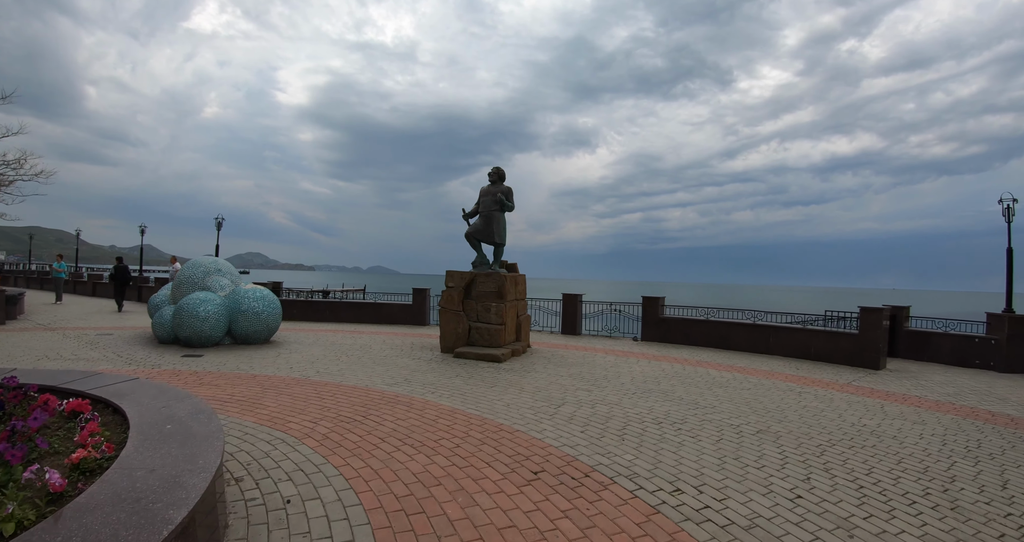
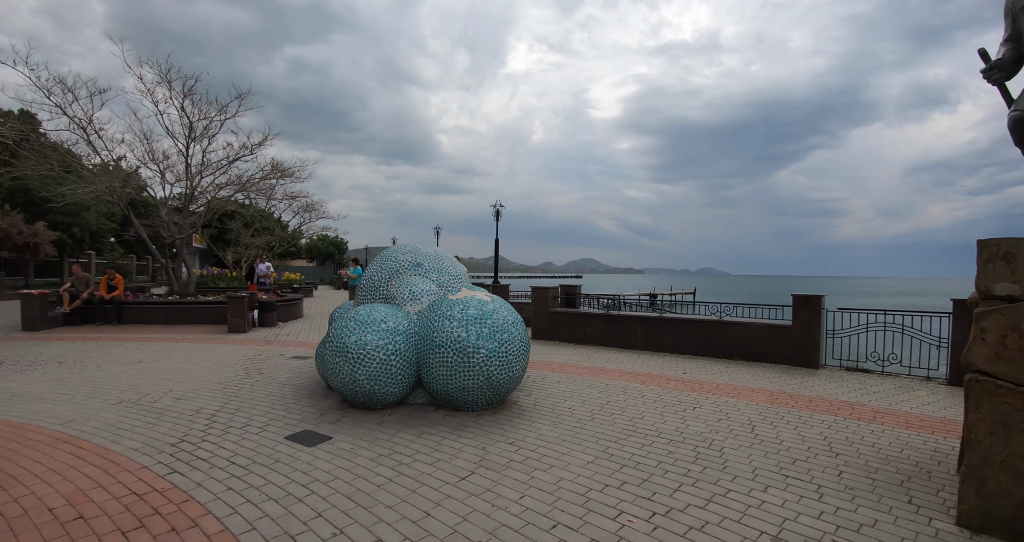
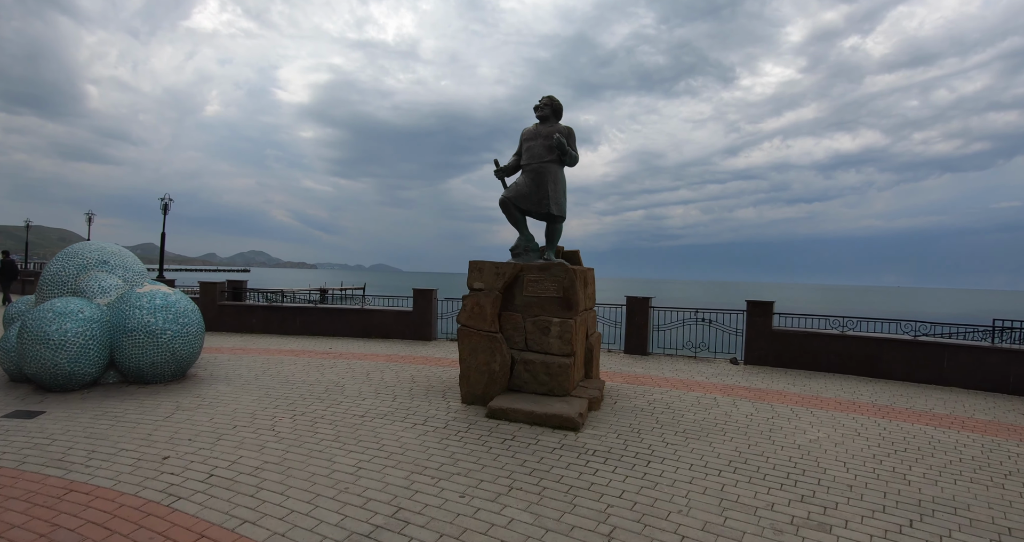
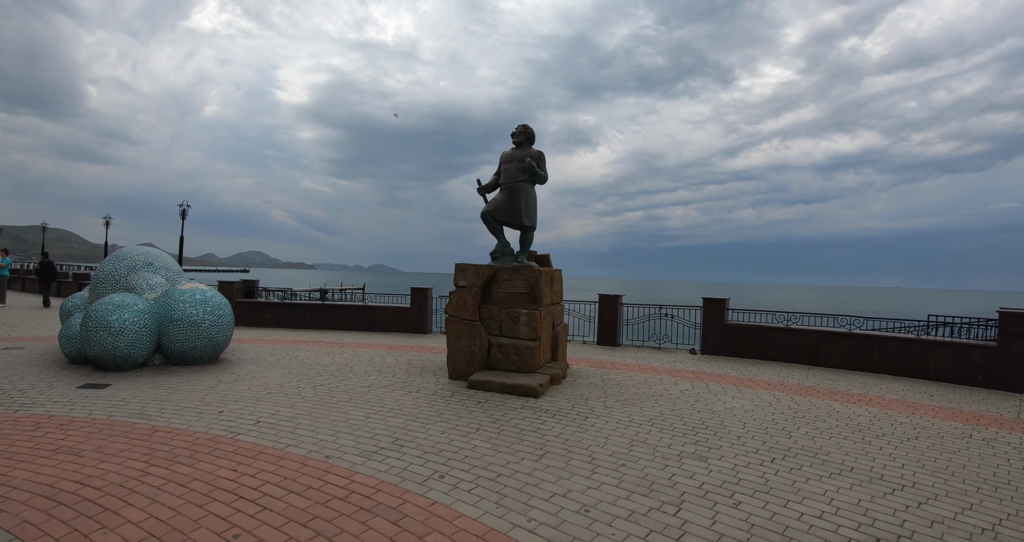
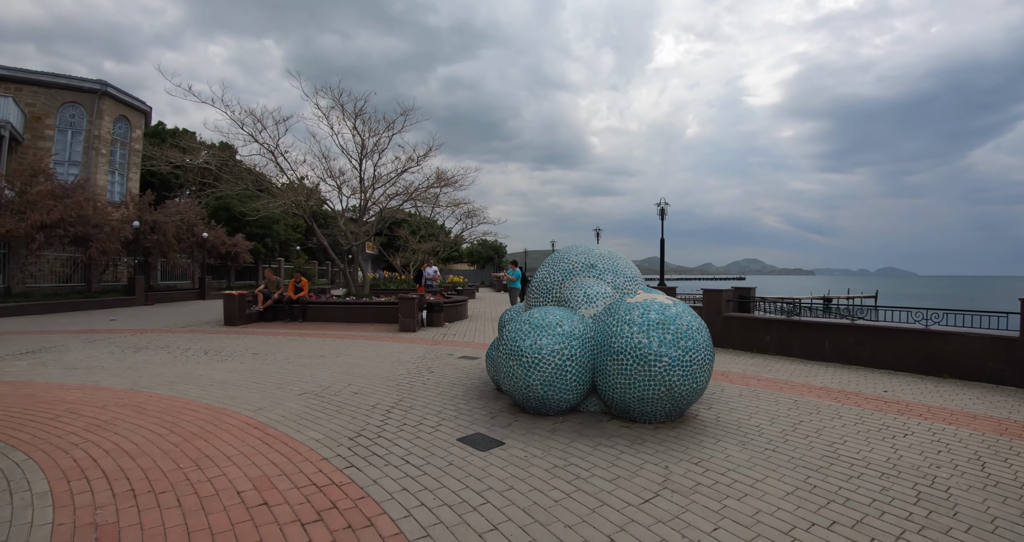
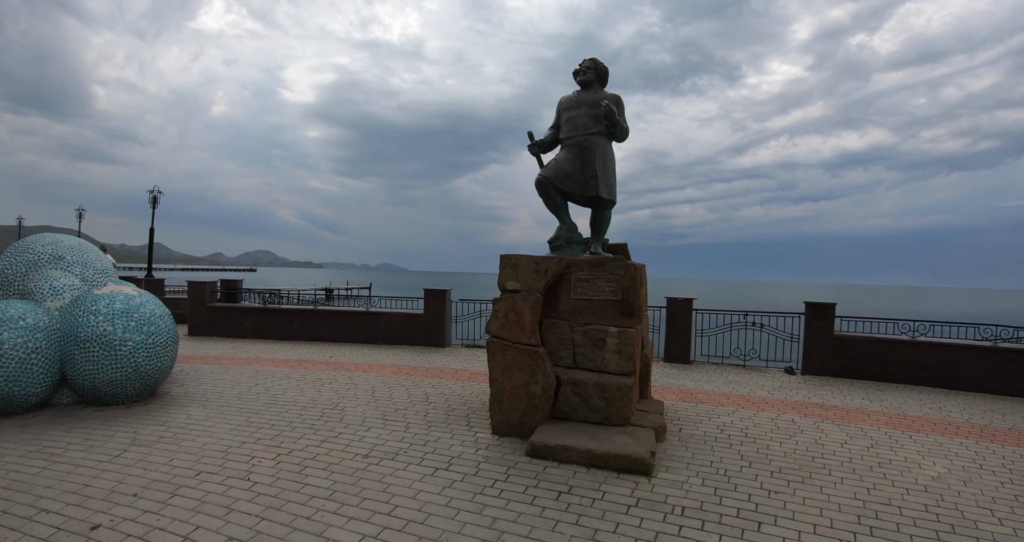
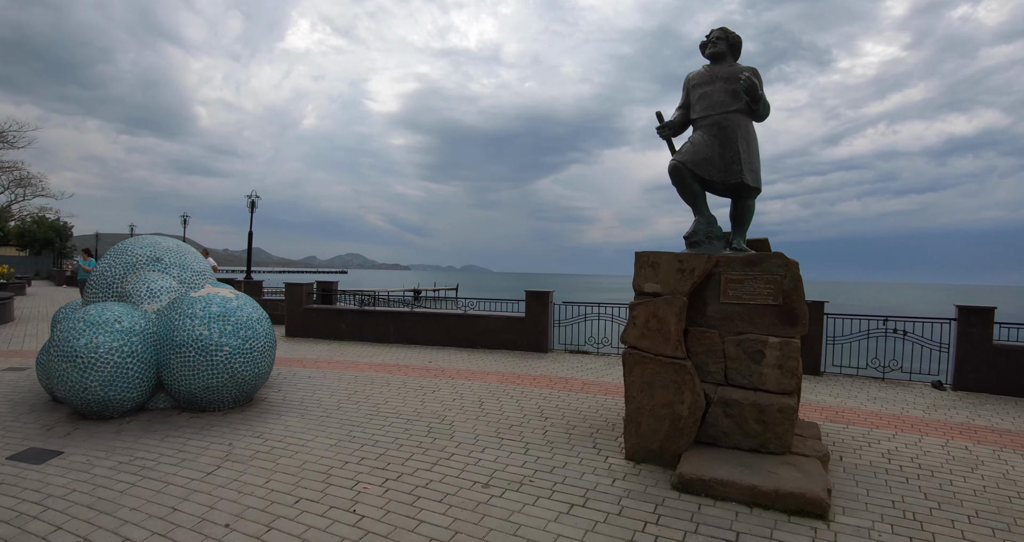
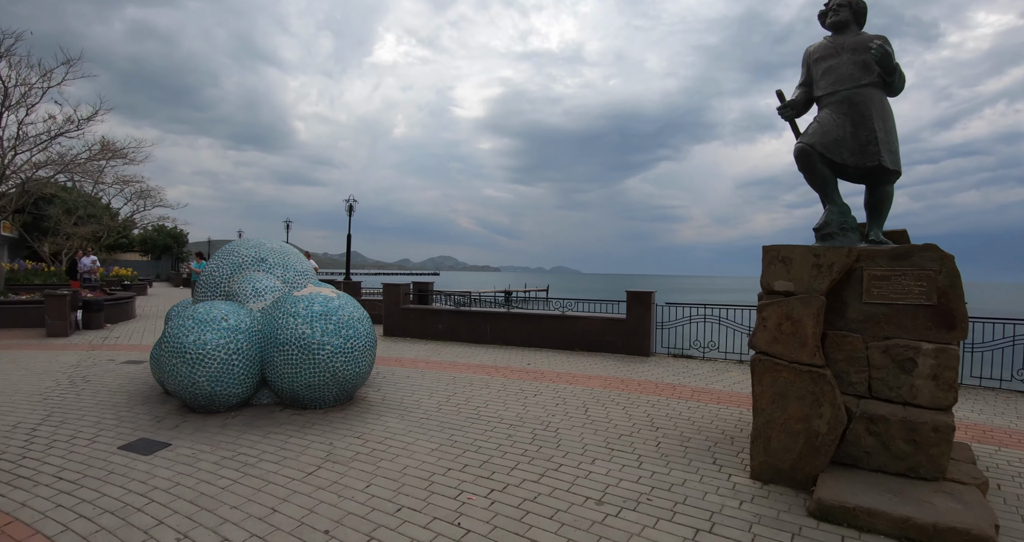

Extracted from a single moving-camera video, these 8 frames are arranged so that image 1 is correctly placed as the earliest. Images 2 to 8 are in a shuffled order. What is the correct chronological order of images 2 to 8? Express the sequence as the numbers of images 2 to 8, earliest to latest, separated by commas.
4, 3, 6, 7, 8, 2, 5
